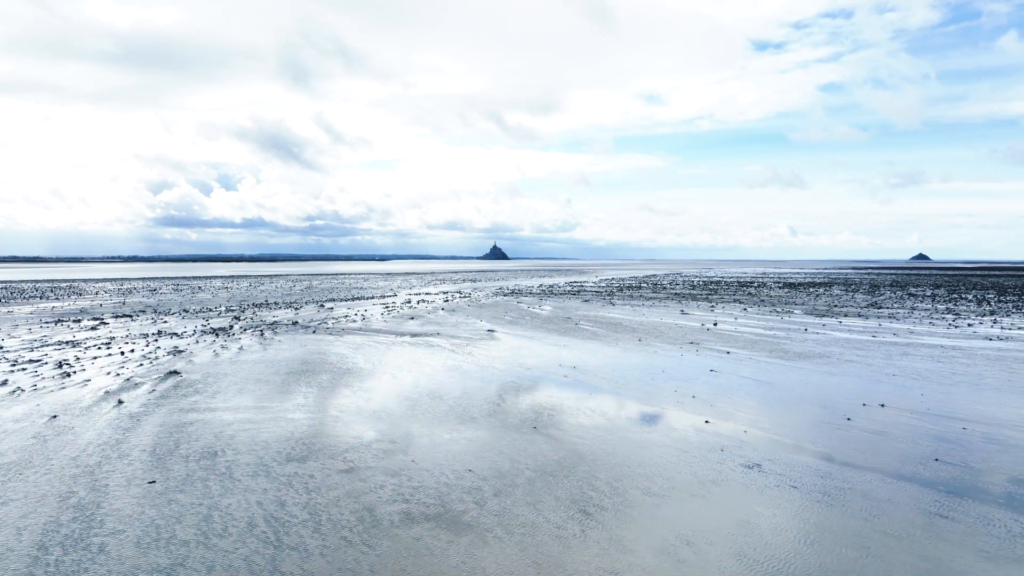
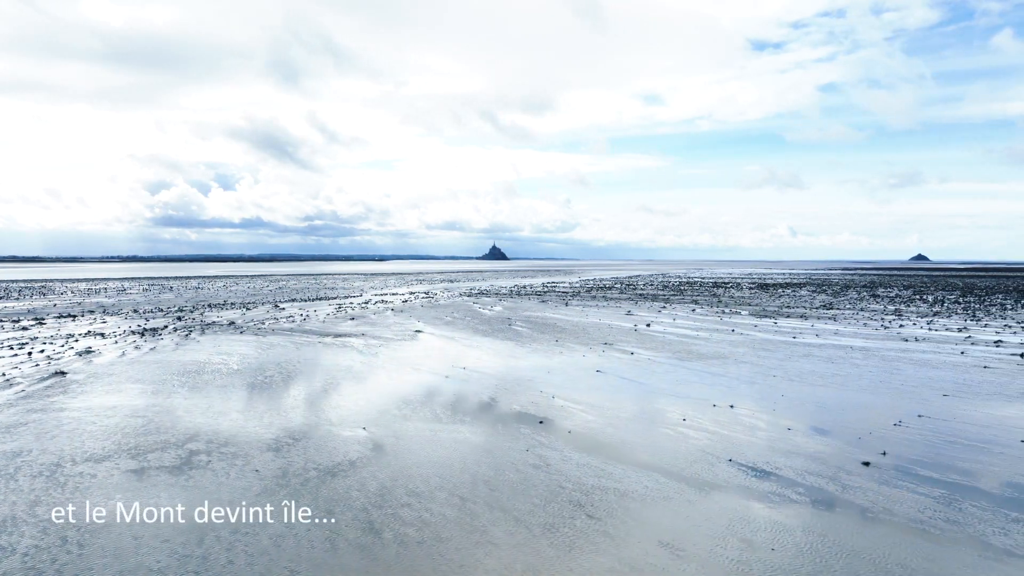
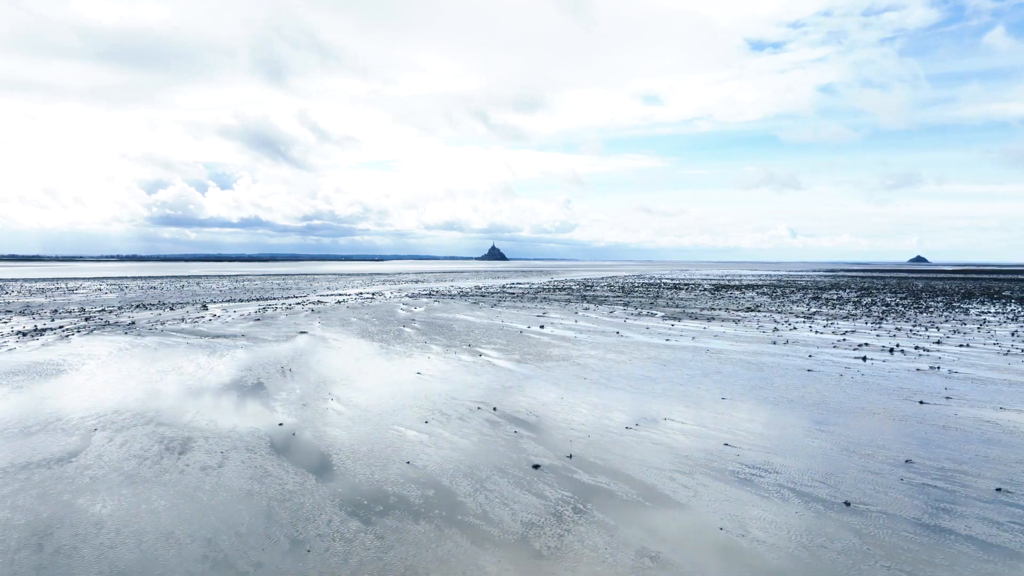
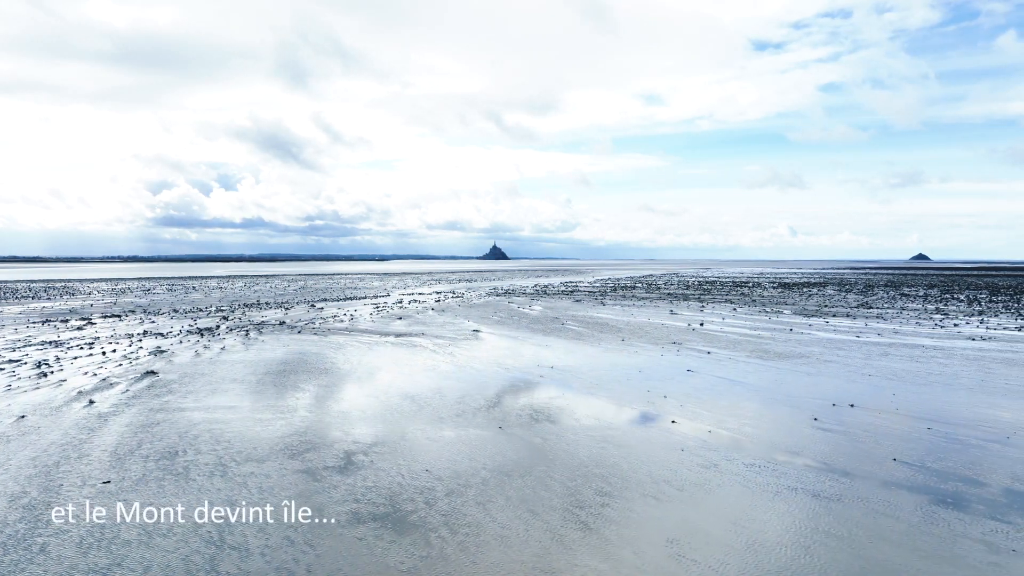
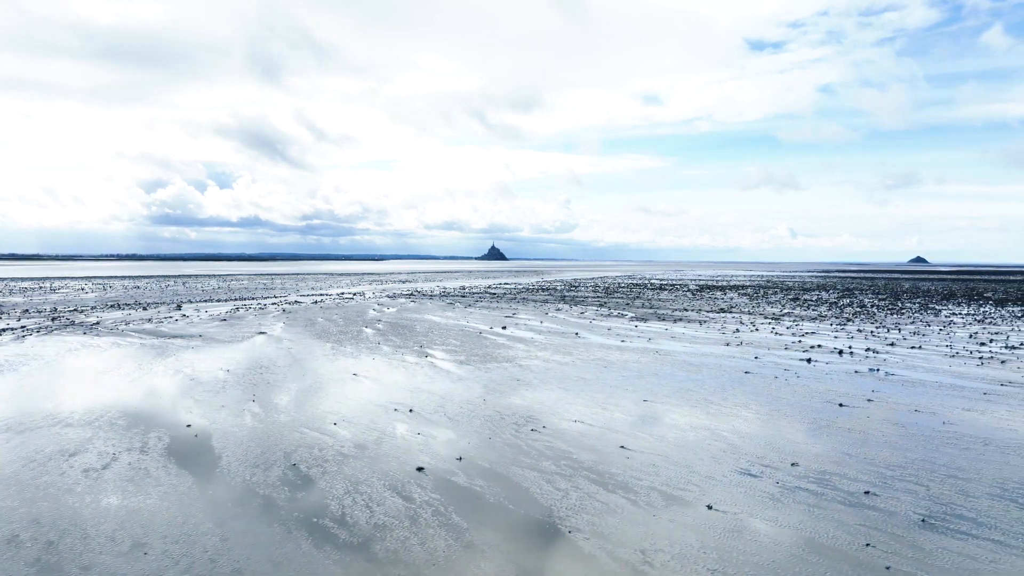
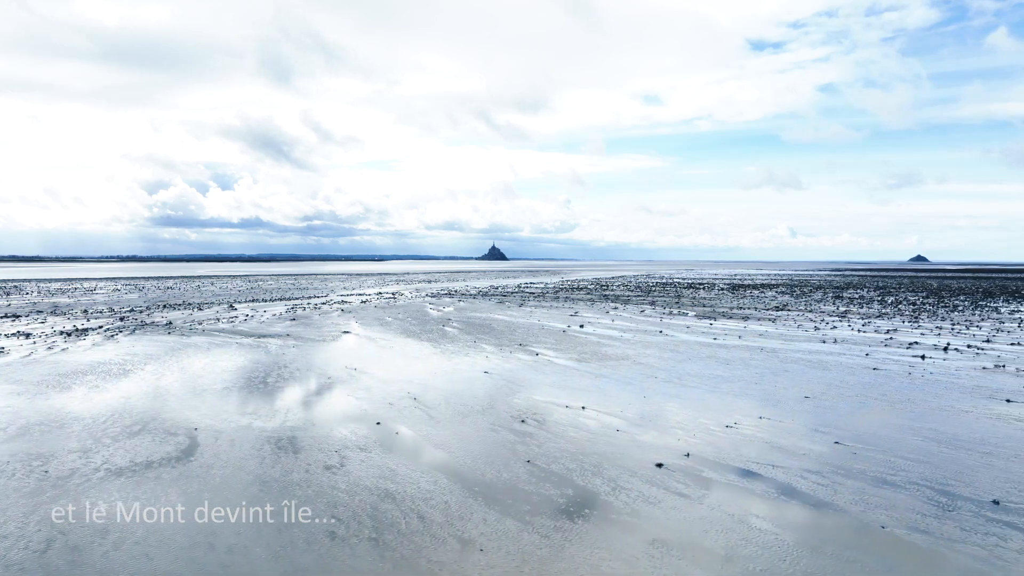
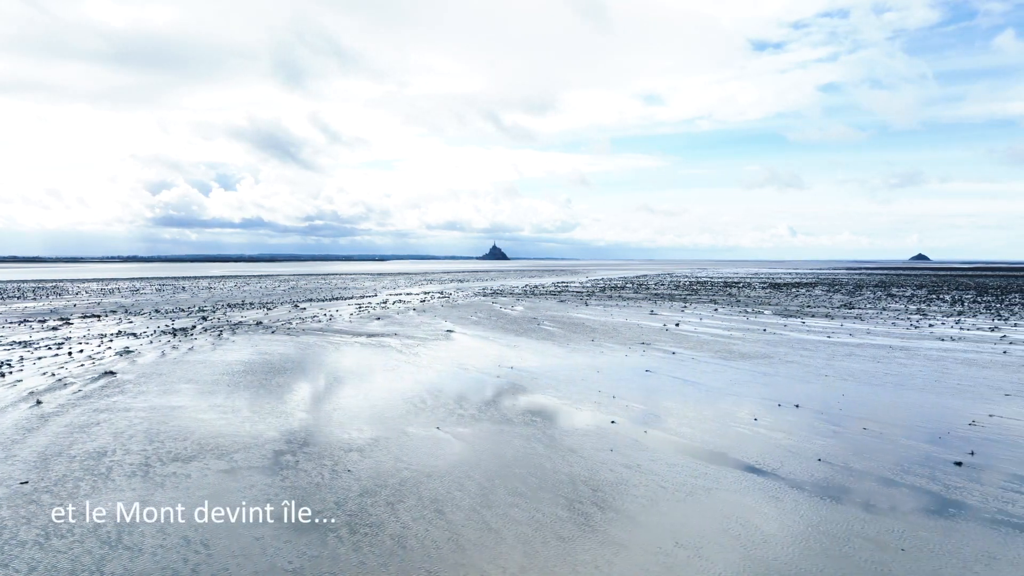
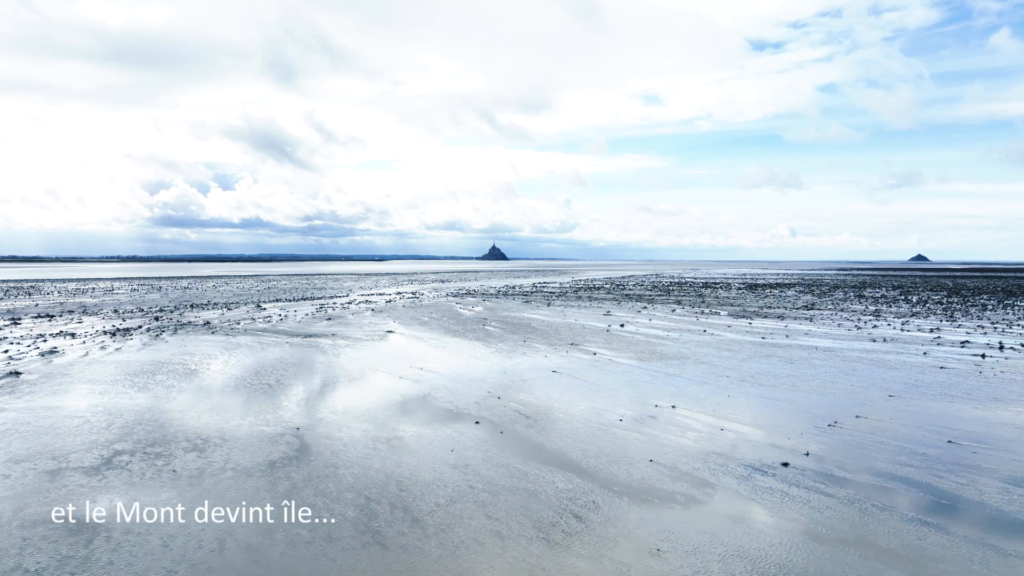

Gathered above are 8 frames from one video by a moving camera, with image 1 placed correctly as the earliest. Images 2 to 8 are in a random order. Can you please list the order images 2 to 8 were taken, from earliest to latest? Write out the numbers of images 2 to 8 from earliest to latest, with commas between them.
4, 7, 2, 8, 6, 3, 5
